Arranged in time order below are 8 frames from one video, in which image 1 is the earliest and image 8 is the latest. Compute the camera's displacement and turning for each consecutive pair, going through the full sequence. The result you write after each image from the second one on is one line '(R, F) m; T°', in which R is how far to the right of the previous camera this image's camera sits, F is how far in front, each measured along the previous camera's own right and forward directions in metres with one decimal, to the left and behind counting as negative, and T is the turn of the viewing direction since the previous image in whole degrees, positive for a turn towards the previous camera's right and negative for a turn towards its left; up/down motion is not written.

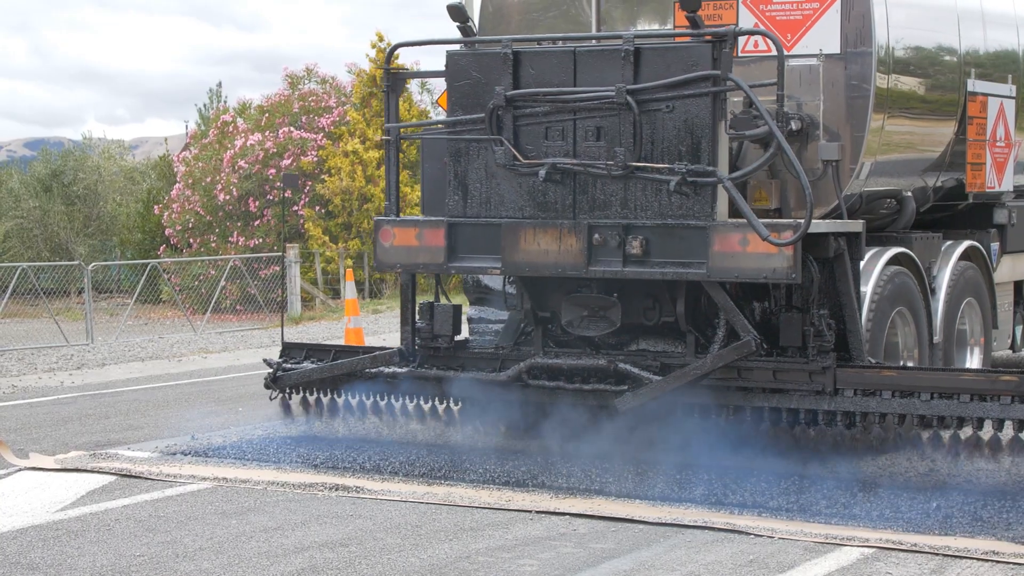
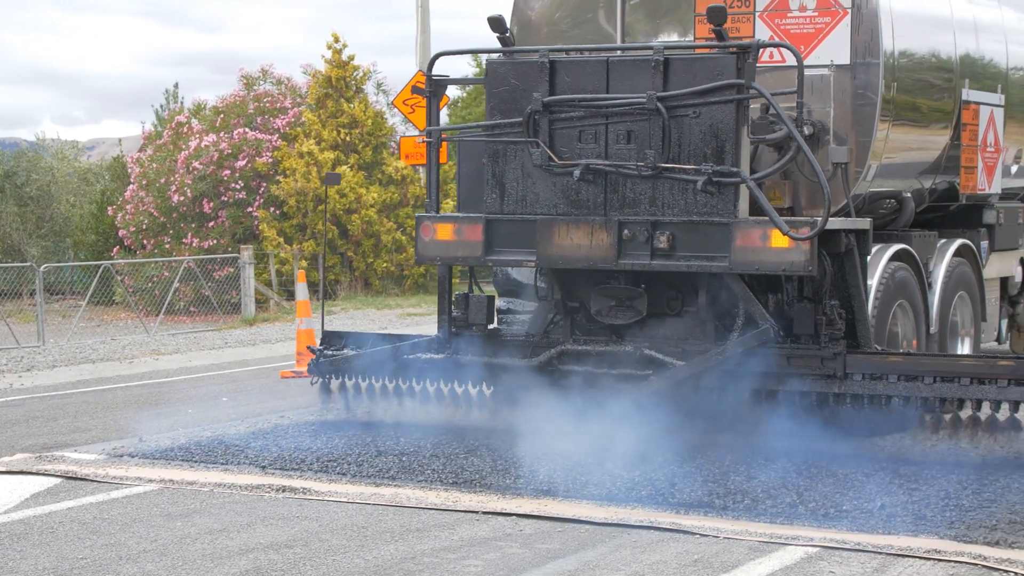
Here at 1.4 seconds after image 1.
(-0.3, -0.5) m; +1°
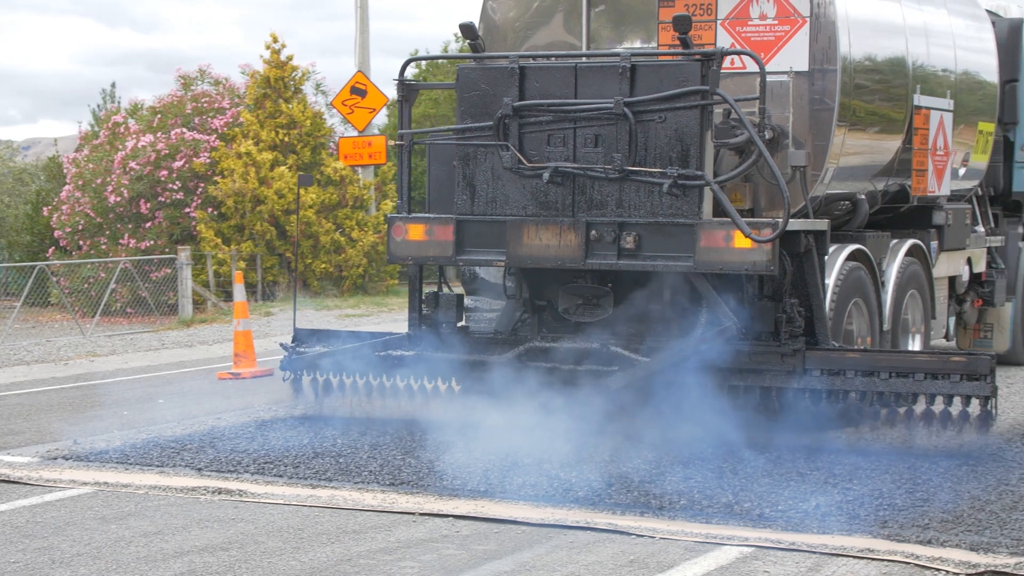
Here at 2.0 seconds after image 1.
(-0.1, -0.2) m; +2°
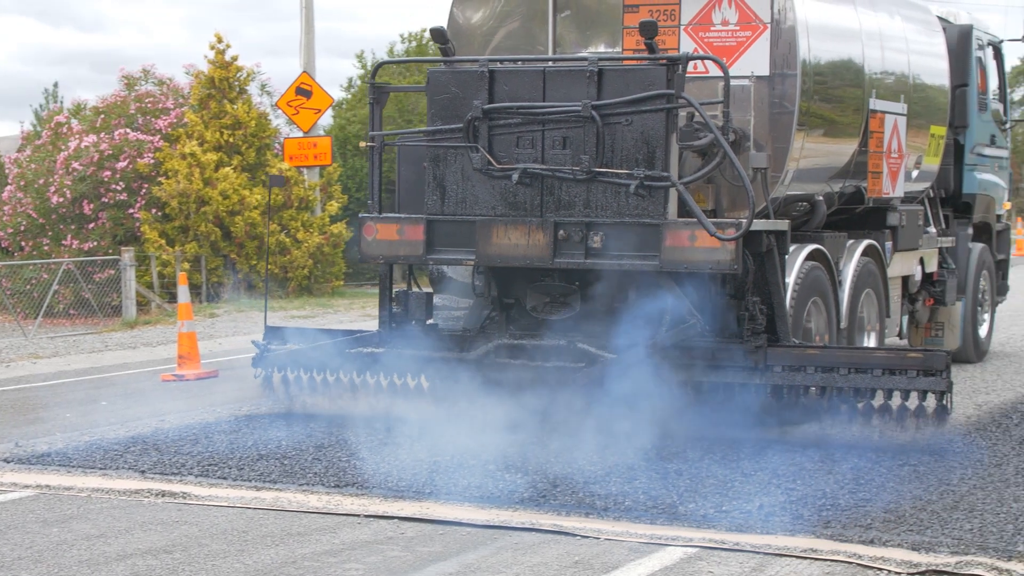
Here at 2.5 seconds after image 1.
(-0.1, -0.2) m; +2°
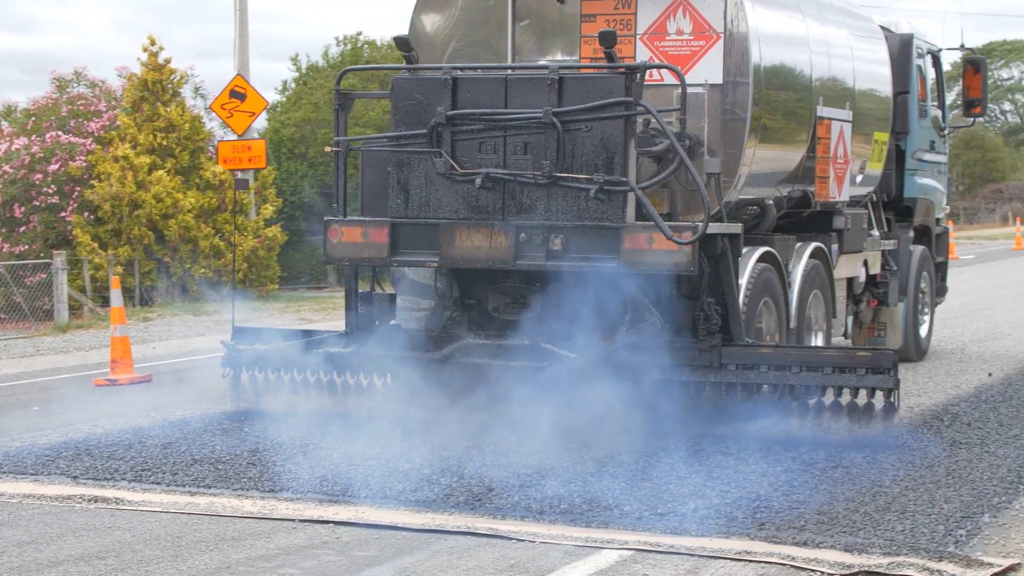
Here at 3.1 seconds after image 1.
(-0.1, -0.2) m; +2°
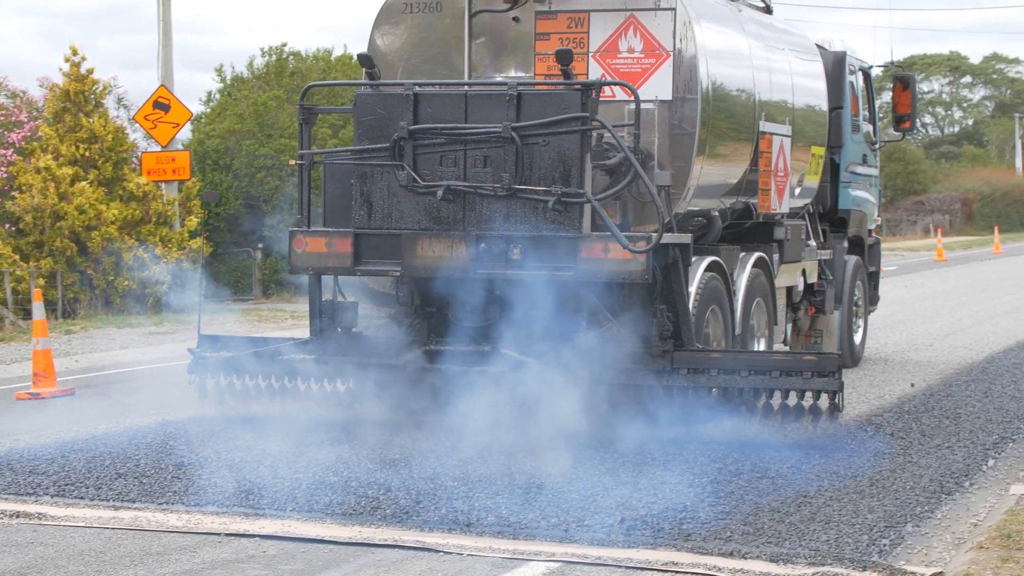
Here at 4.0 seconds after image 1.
(-0.1, -0.3) m; +2°
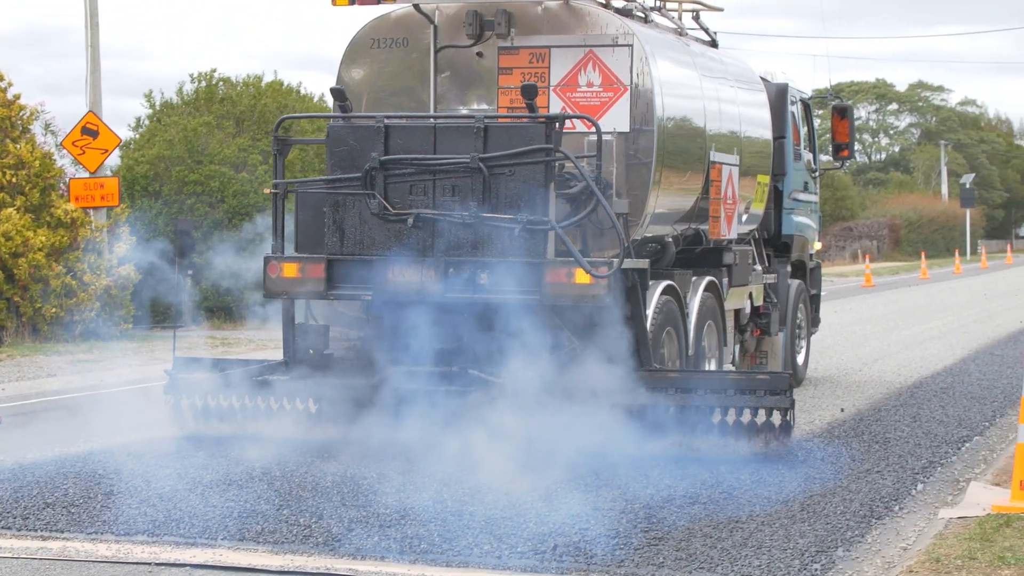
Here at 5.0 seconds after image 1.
(-0.2, -0.4) m; +2°
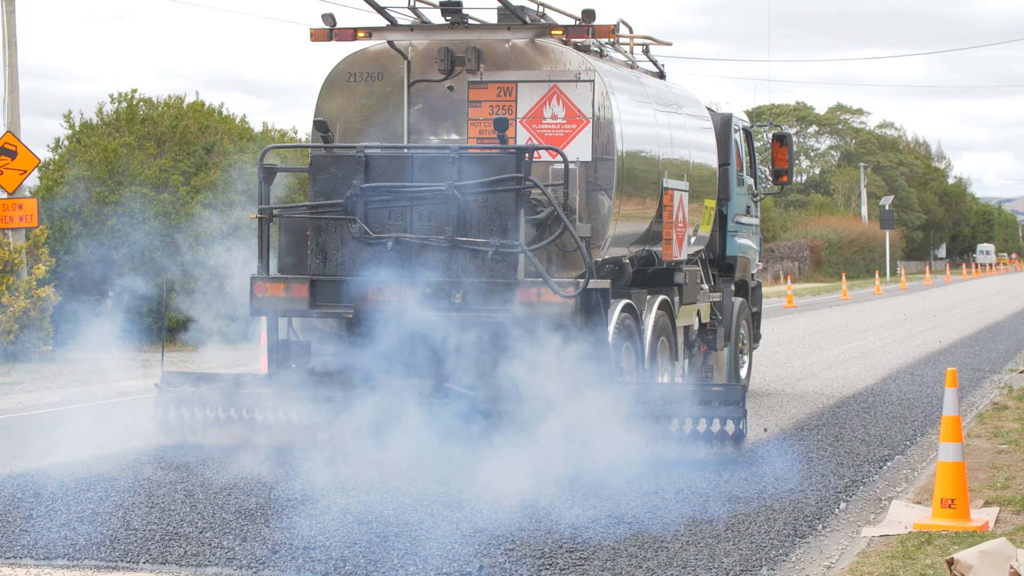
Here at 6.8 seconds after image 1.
(-0.2, -0.6) m; +2°
